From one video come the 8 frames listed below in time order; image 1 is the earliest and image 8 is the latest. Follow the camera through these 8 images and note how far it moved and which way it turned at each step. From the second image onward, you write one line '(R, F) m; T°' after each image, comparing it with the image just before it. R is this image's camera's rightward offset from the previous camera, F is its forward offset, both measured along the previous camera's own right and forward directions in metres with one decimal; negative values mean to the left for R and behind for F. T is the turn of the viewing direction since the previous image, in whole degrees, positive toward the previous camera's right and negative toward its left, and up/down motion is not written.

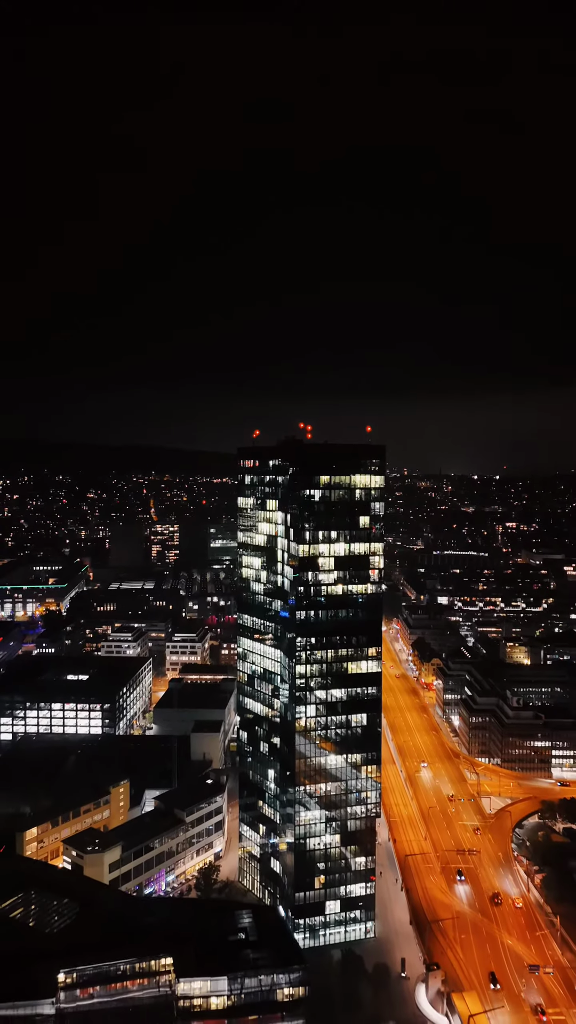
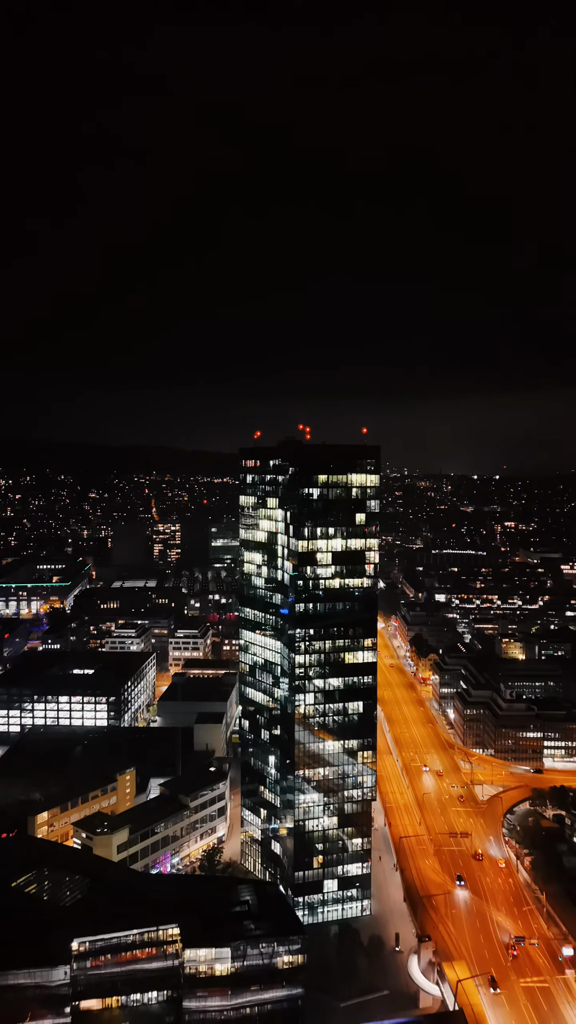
(+0.1, -1.9) m; 0°
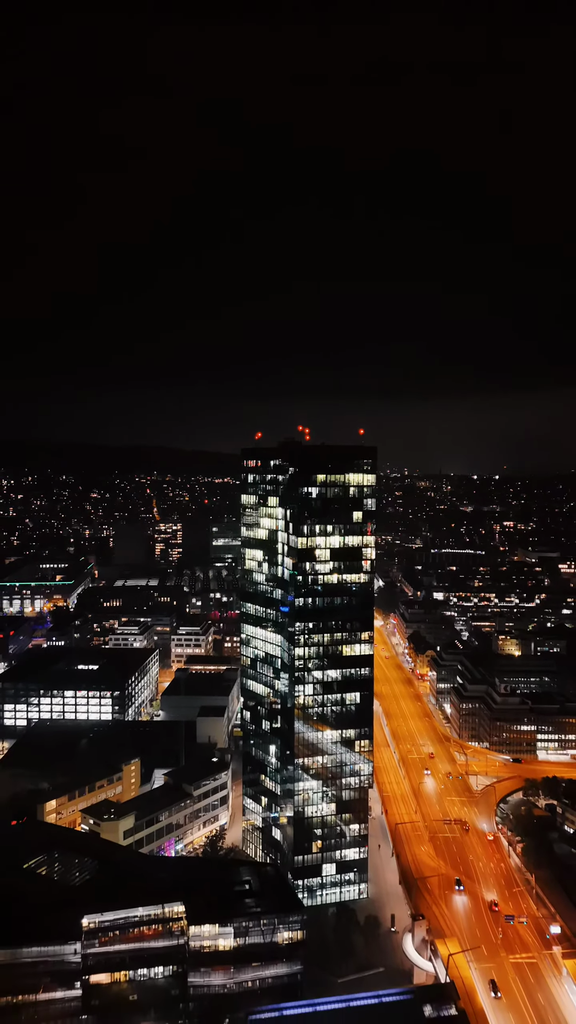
(0.0, -1.6) m; 0°
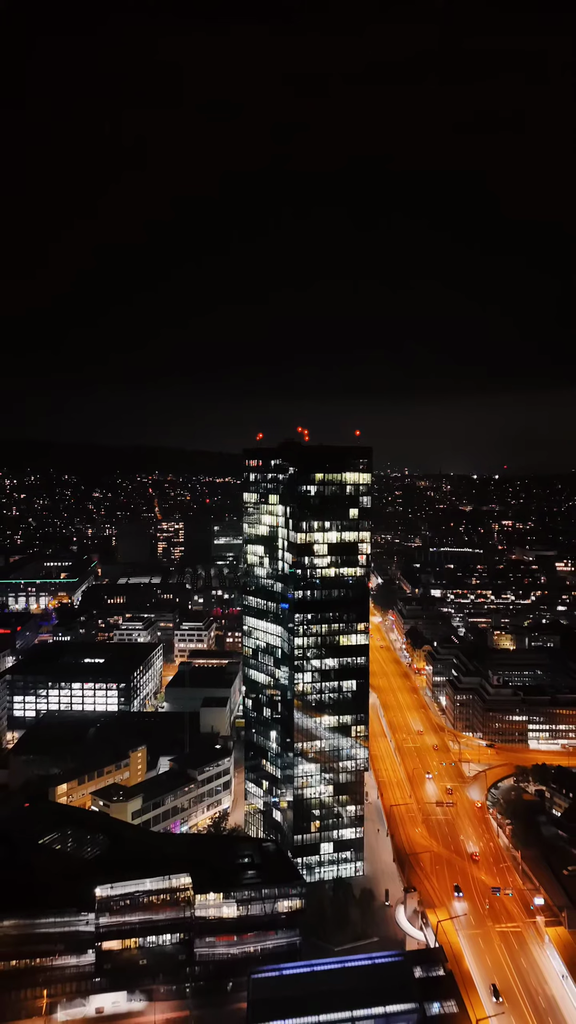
(+0.1, -2.3) m; 0°
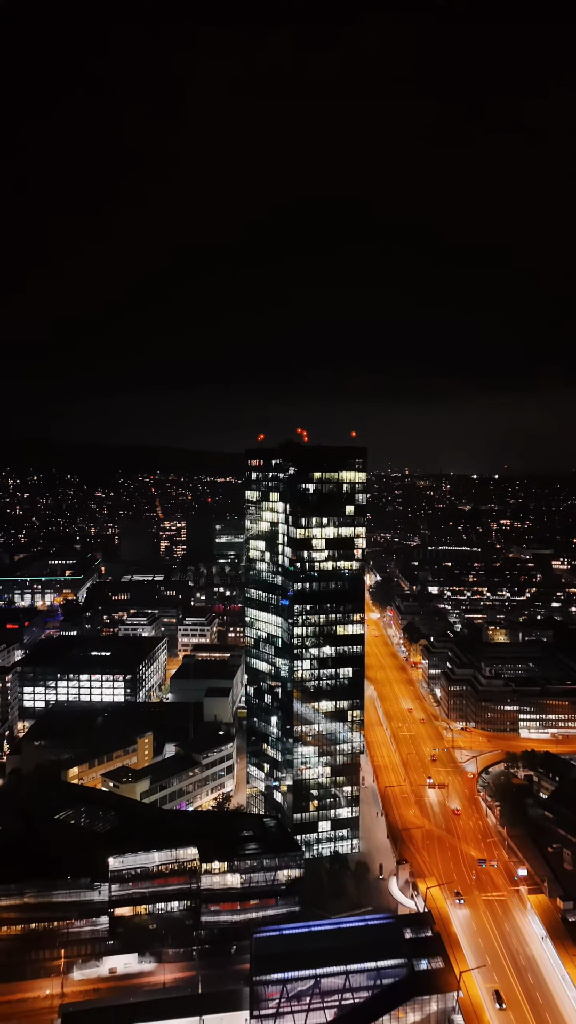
(+0.1, -2.6) m; 0°
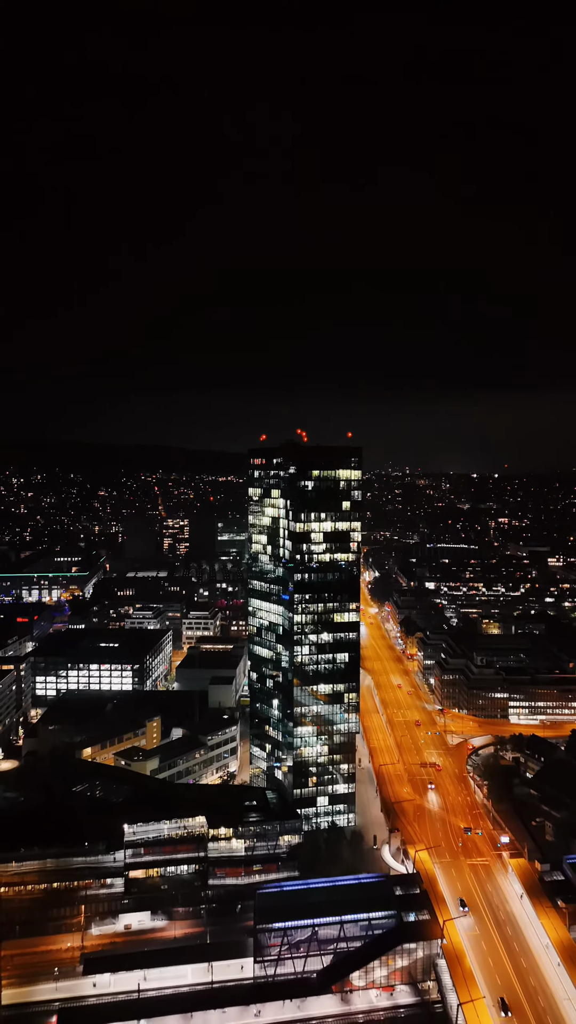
(0.0, -3.3) m; 0°
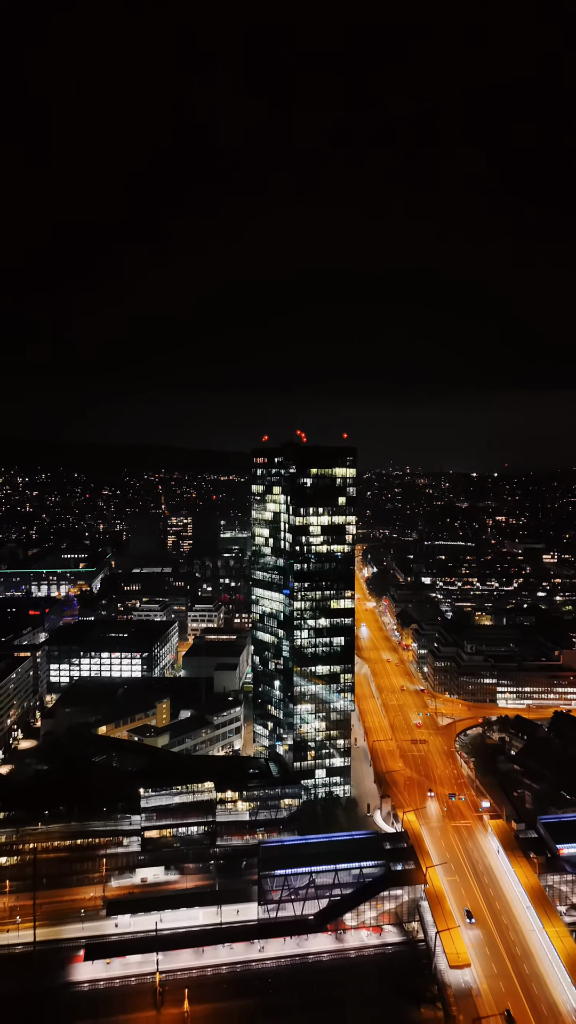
(+0.1, -4.3) m; 0°
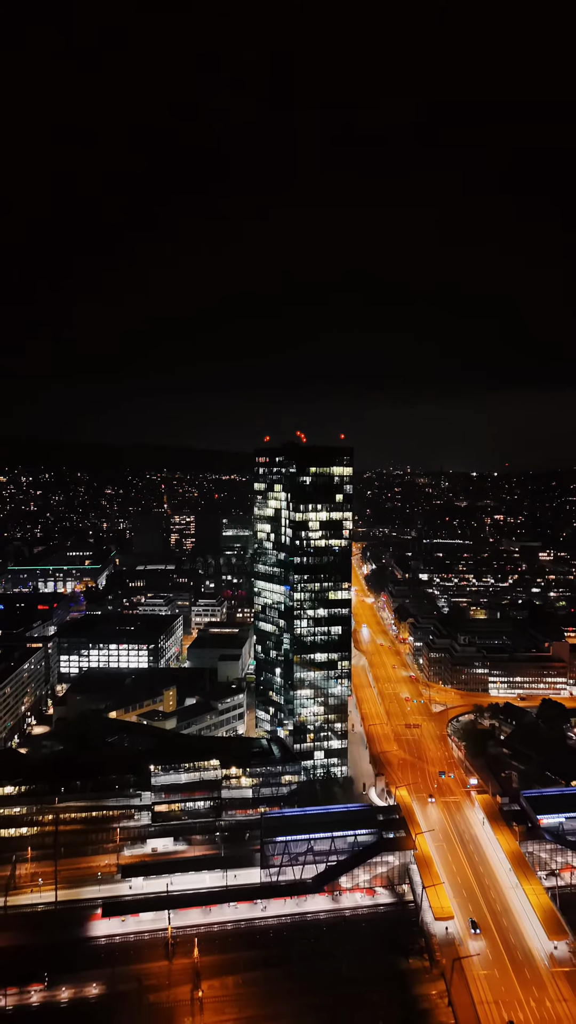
(+0.1, -3.3) m; 0°
